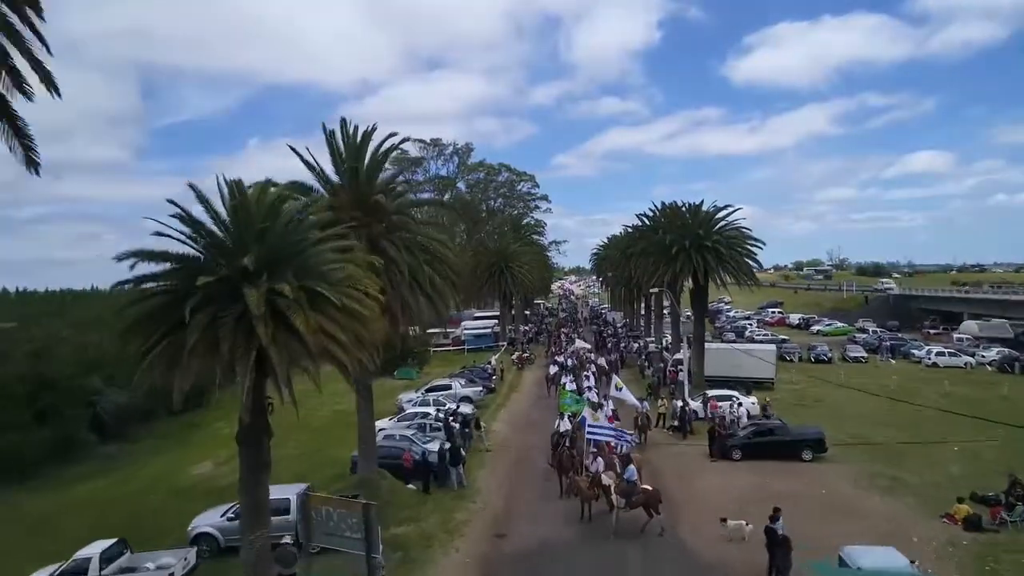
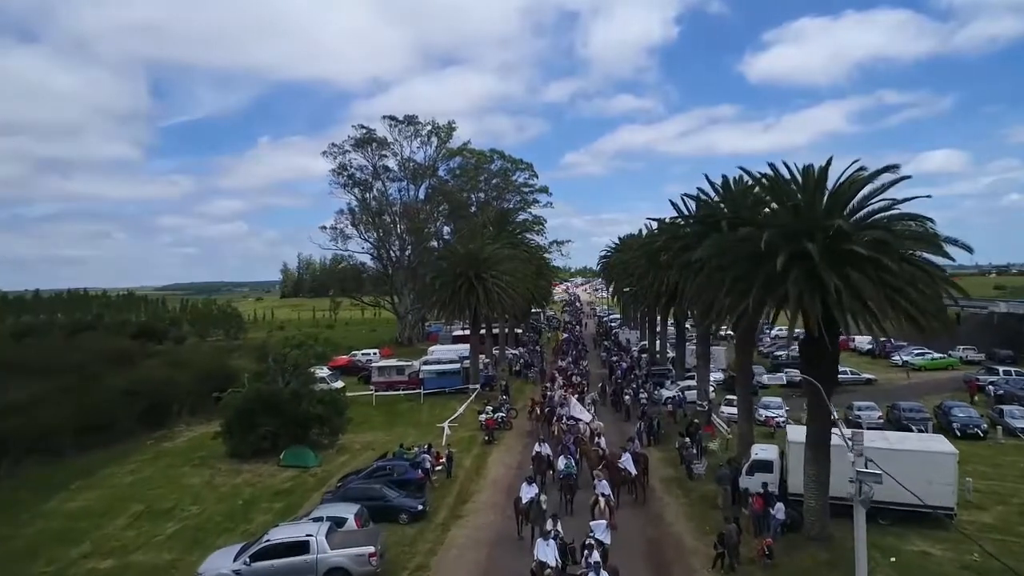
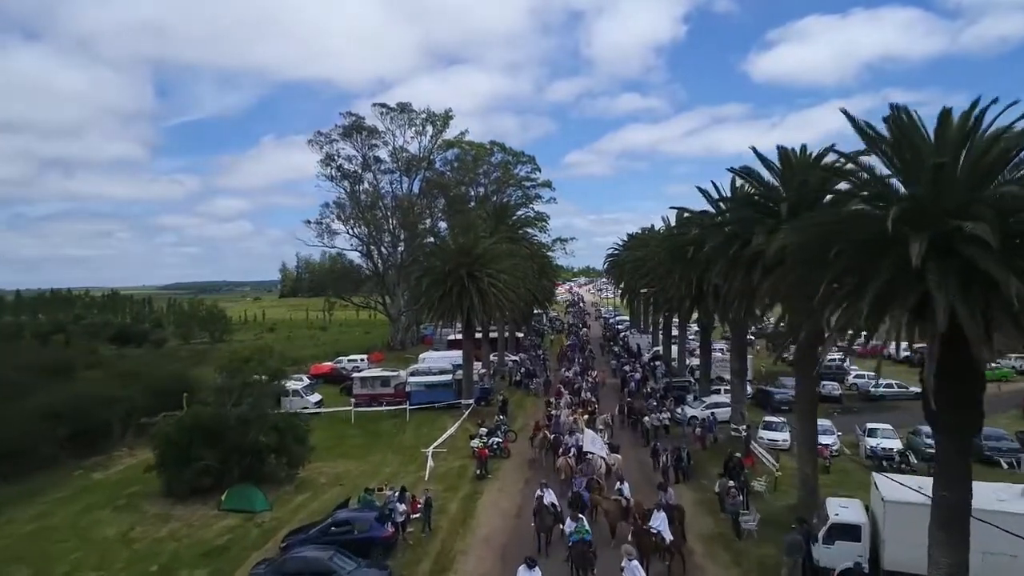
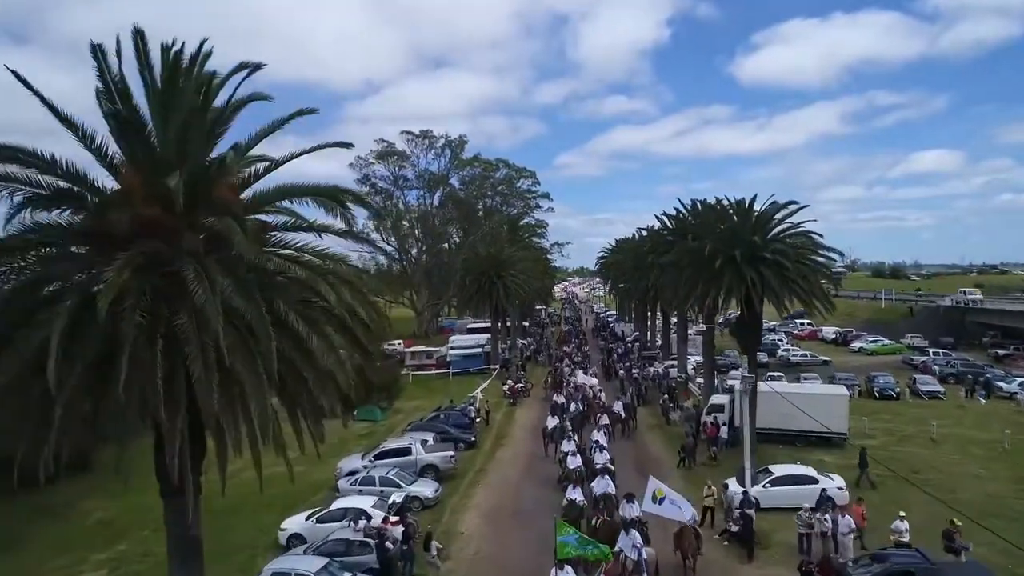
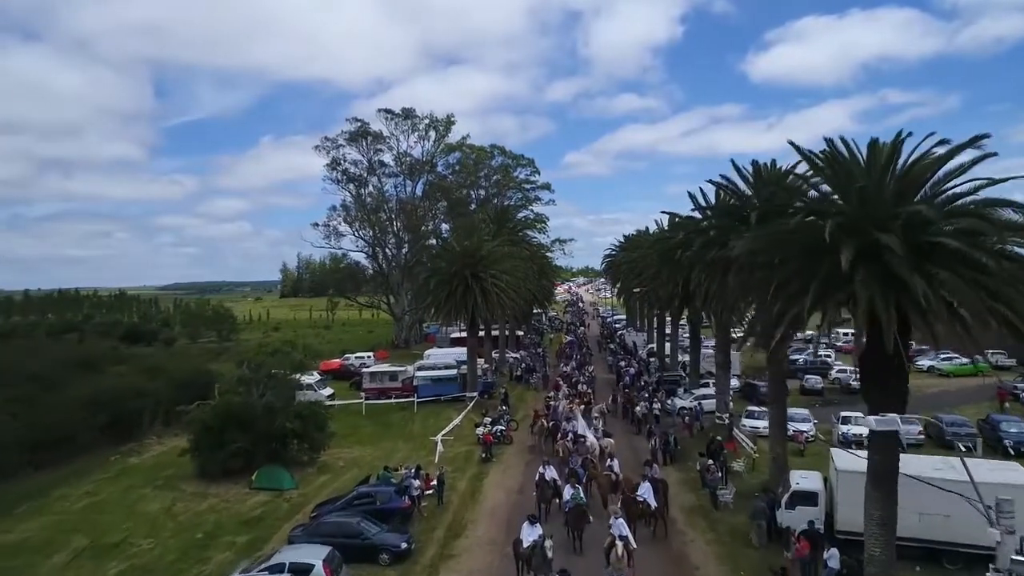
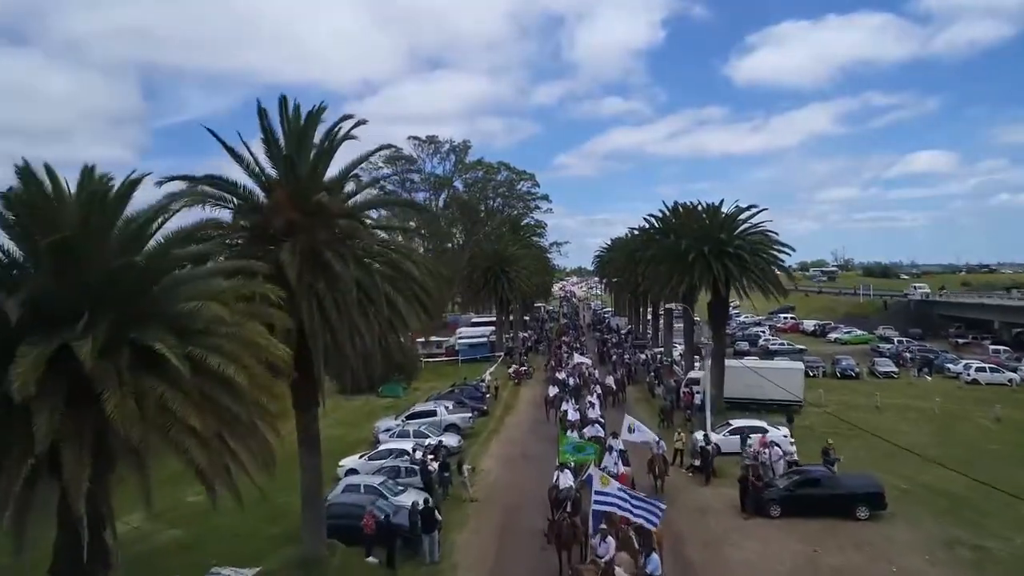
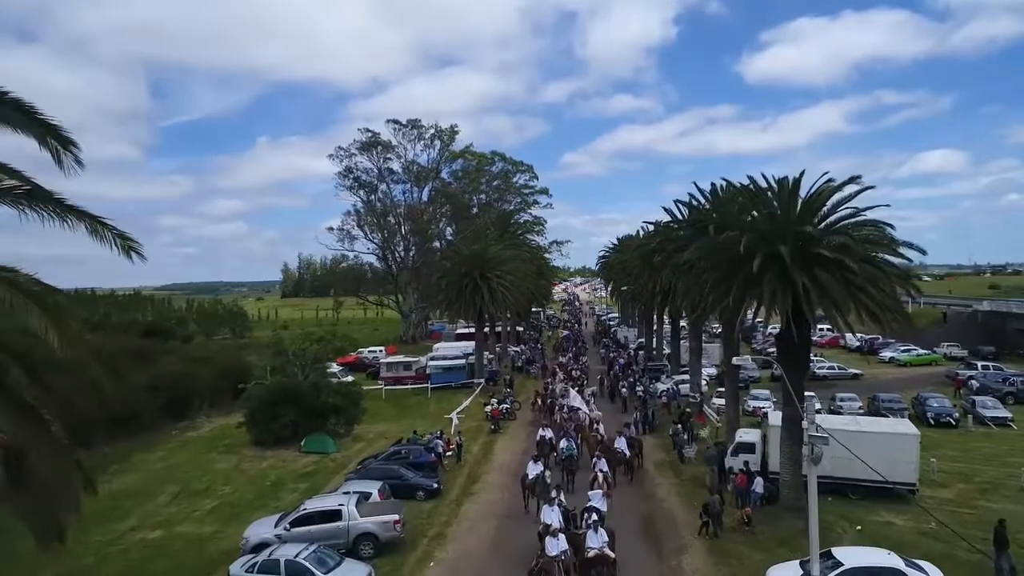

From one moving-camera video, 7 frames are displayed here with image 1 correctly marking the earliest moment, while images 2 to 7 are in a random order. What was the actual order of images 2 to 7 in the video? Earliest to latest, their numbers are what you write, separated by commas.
6, 4, 7, 2, 5, 3
